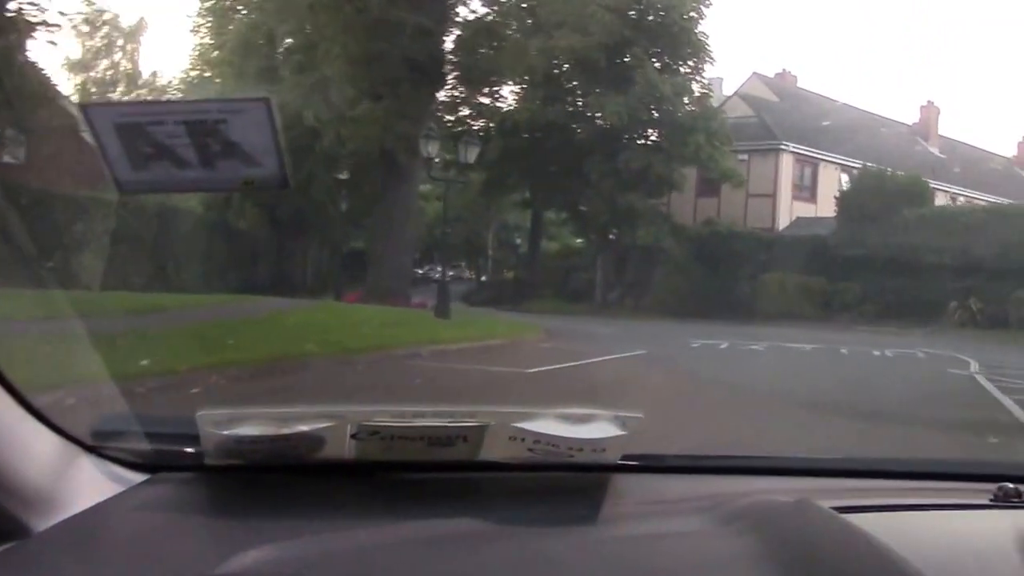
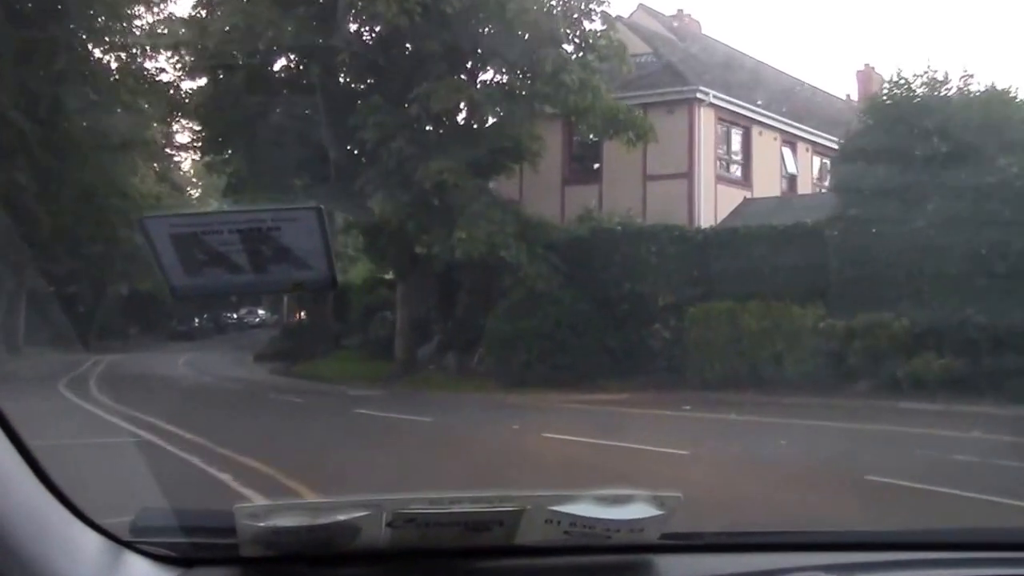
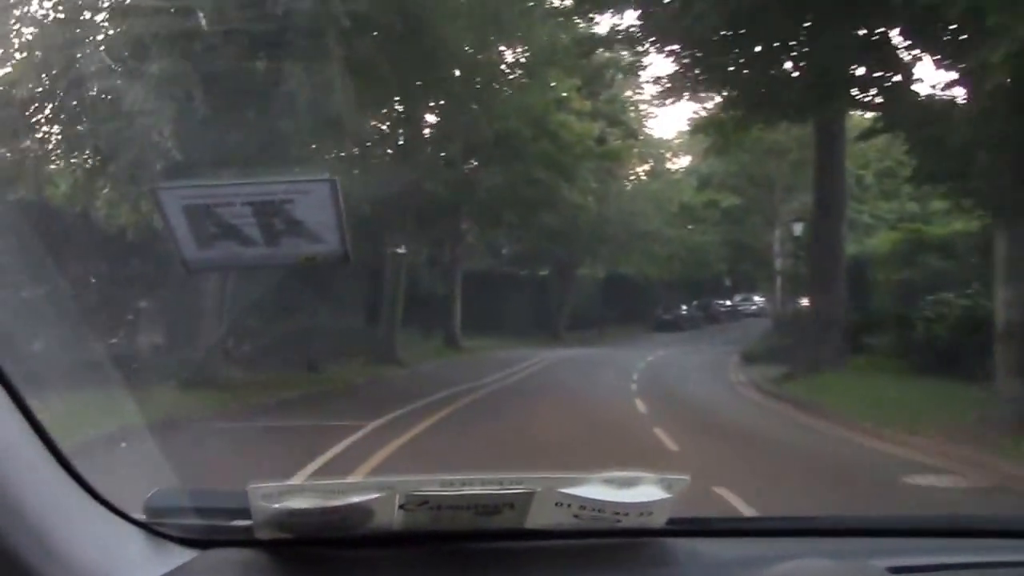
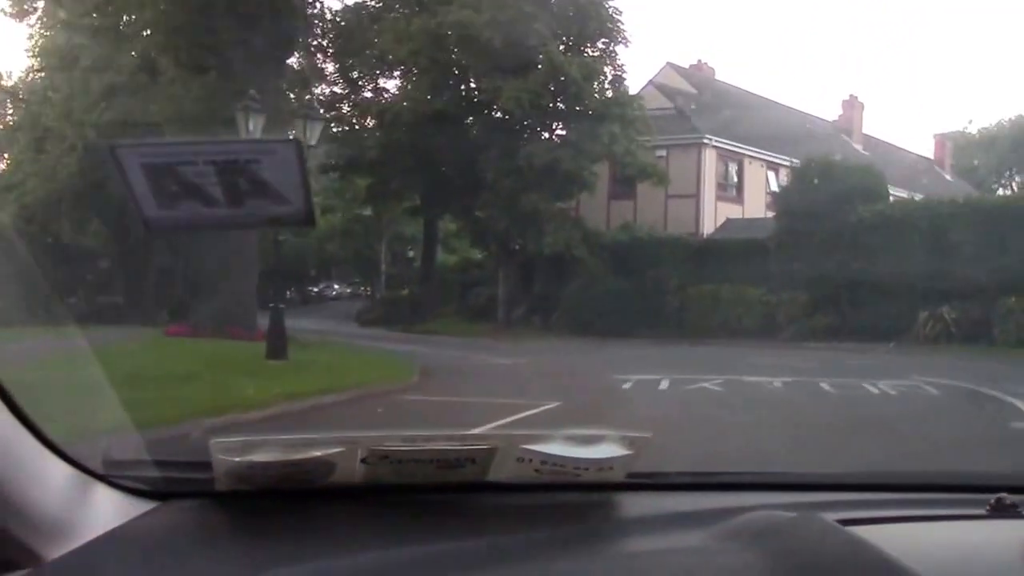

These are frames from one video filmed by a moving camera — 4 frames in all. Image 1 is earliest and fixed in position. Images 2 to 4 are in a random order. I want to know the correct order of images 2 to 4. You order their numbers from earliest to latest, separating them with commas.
4, 2, 3
